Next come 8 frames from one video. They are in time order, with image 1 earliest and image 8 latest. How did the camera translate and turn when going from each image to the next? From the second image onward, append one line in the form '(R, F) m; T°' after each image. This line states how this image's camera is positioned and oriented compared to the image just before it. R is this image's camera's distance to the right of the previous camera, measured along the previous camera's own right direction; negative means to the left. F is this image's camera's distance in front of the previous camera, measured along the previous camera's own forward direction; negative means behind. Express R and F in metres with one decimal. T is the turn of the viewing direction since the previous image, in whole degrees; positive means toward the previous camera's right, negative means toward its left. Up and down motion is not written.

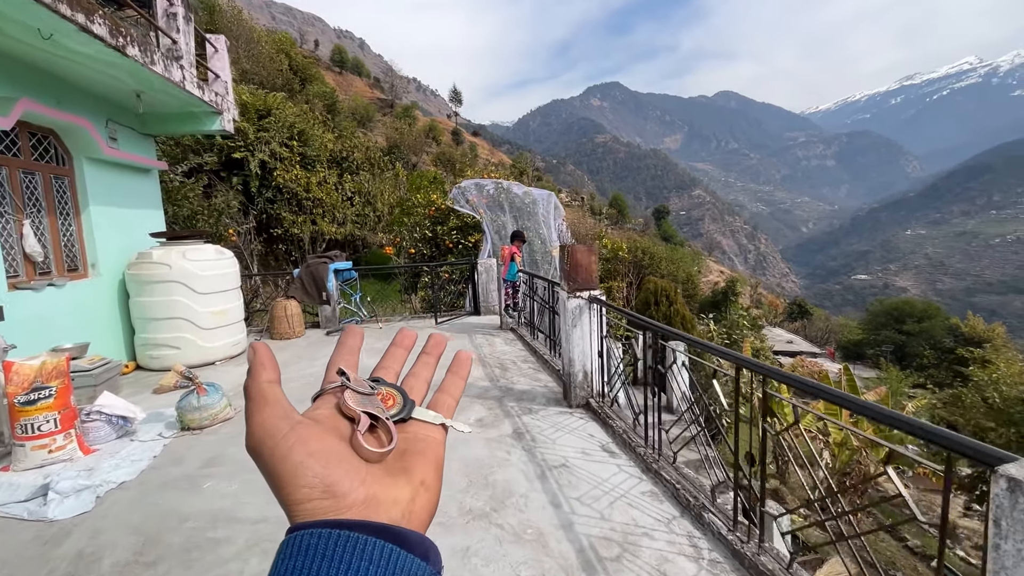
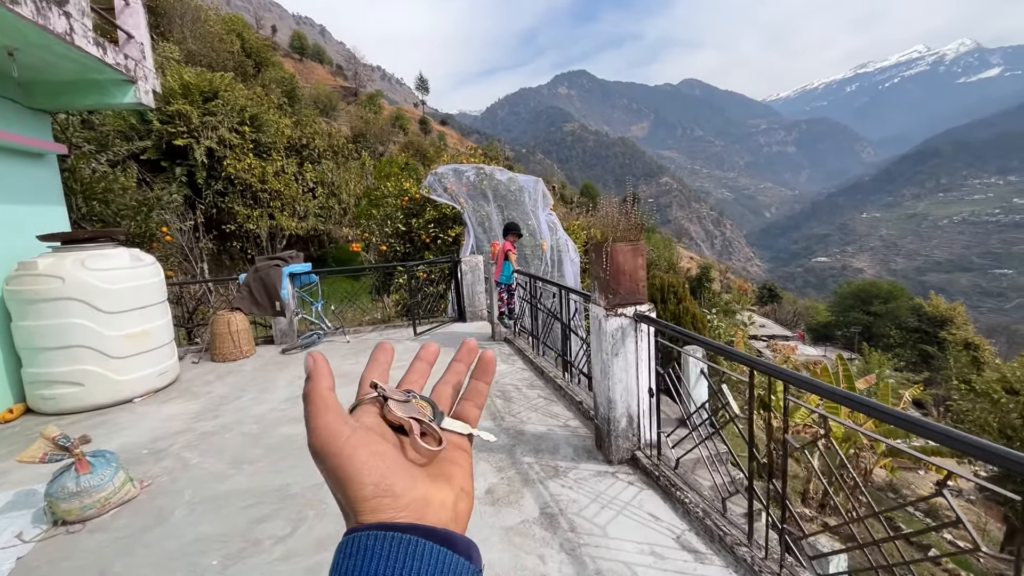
(-0.2, +0.9) m; +3°
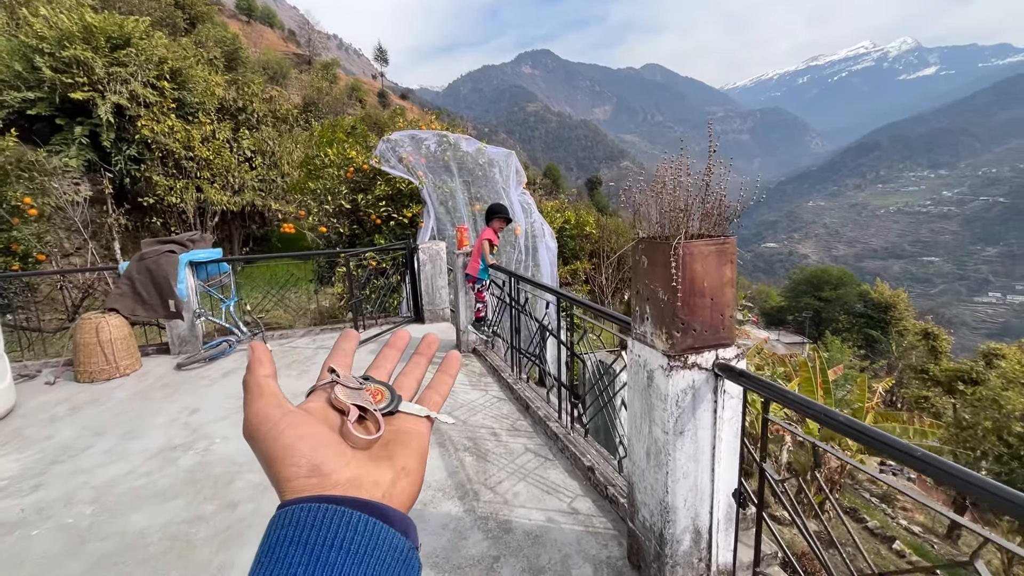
(-0.1, +1.0) m; +5°
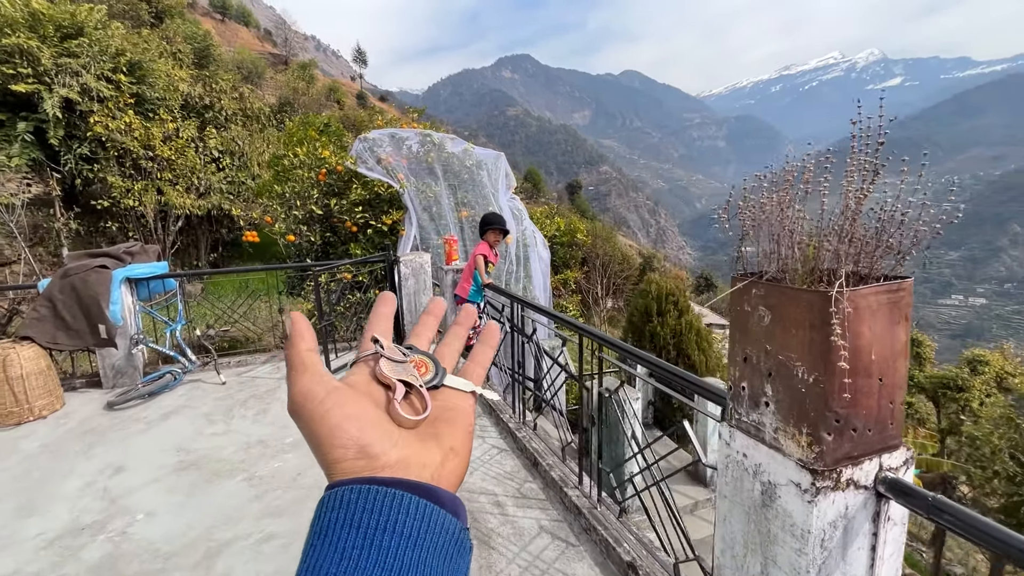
(-0.1, +0.5) m; +2°
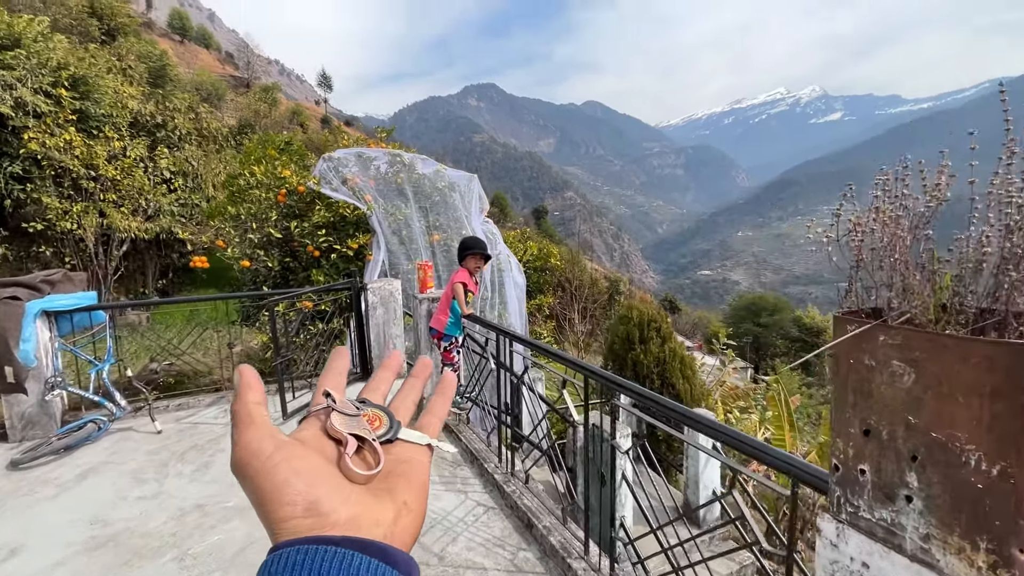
(-0.1, +0.3) m; +4°
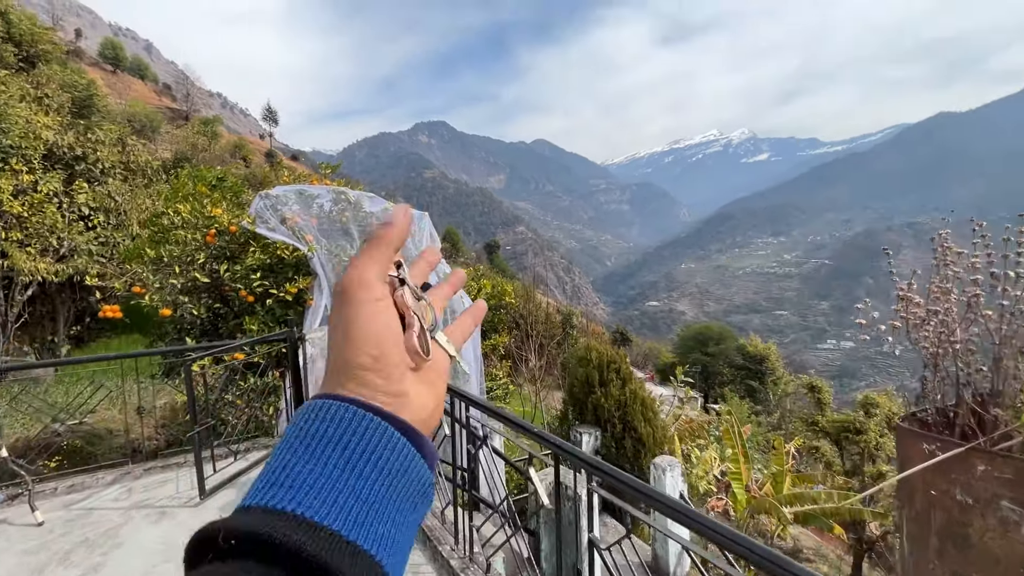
(0.0, +0.2) m; +6°
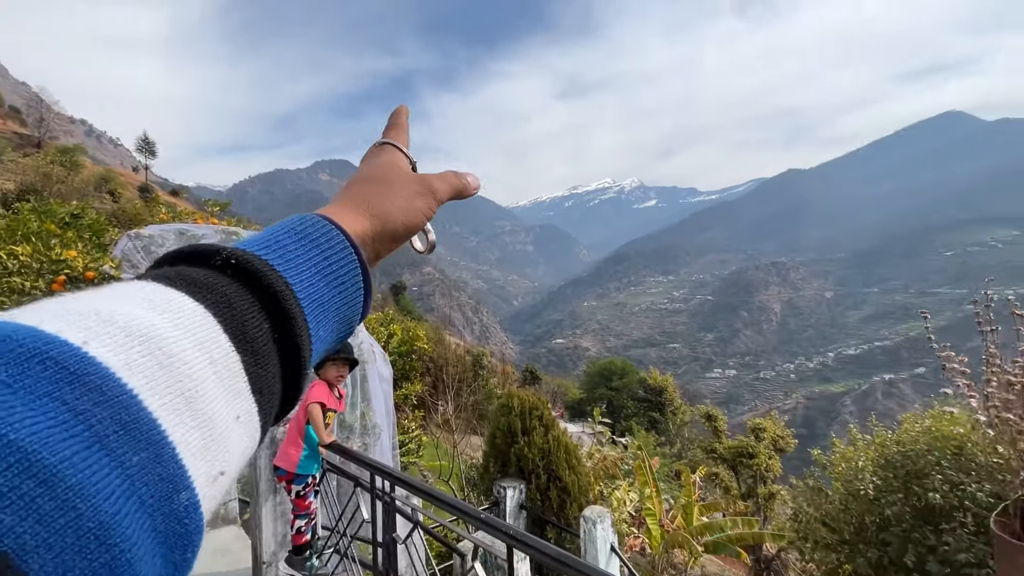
(-0.1, +0.2) m; +11°
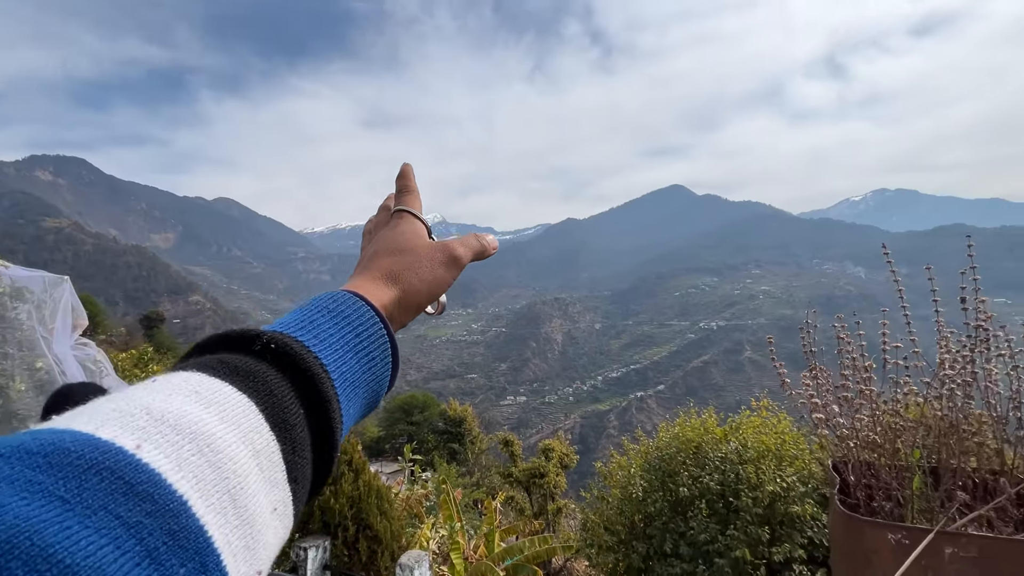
(-0.1, +0.1) m; +23°
